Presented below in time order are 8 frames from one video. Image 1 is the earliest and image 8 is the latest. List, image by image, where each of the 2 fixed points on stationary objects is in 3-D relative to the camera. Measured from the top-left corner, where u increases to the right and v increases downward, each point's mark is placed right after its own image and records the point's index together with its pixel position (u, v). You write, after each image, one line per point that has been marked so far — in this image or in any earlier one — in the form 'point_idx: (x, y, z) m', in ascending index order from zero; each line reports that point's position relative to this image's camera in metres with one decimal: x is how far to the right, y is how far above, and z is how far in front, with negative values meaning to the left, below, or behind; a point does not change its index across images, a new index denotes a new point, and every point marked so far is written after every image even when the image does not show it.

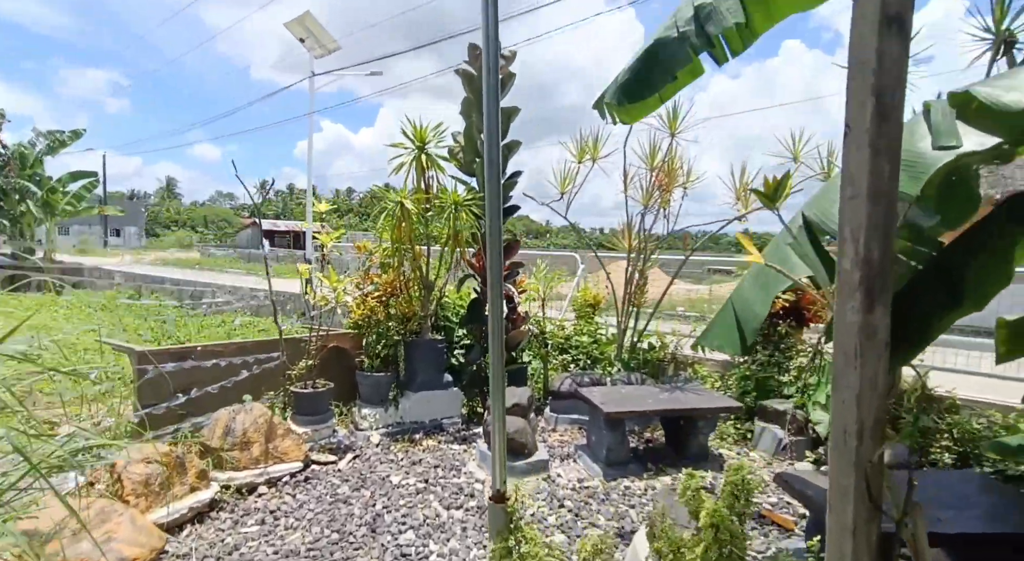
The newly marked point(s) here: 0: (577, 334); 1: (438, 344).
0: (+0.5, -0.4, +5.0) m
1: (-0.5, -0.5, +4.6) m
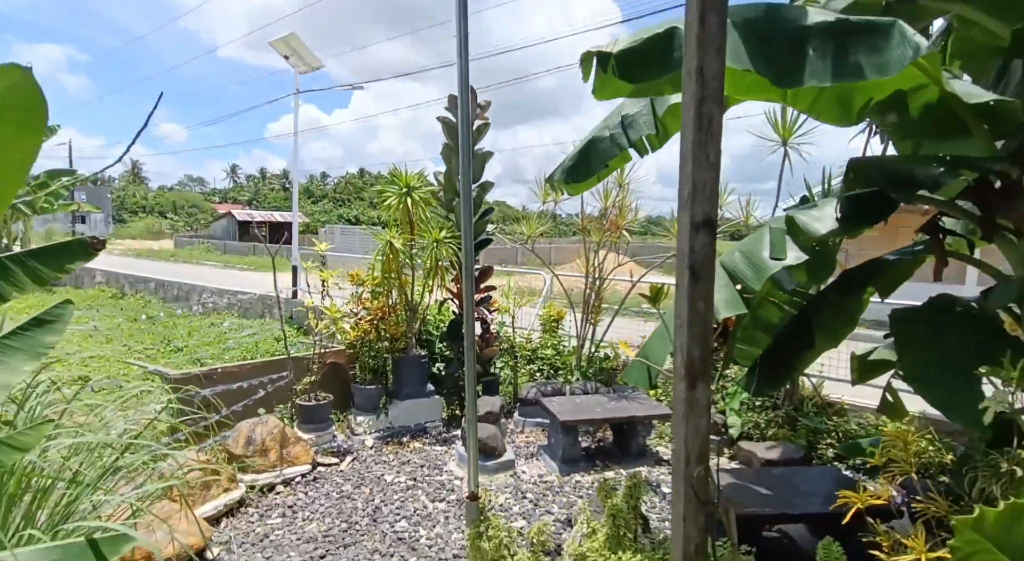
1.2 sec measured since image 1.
0: (+0.3, -0.6, +5.8) m
1: (-0.8, -0.7, +5.3) m
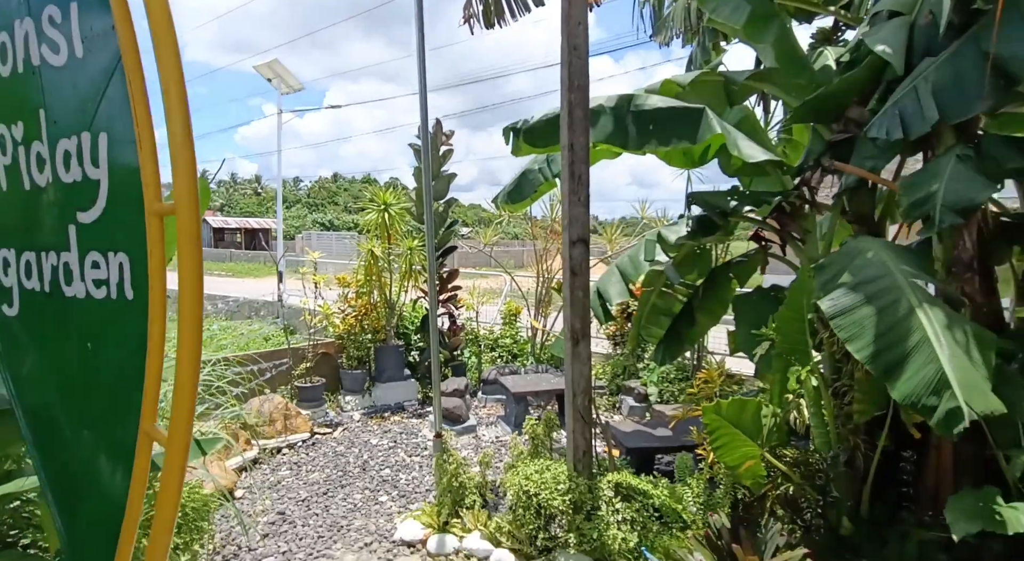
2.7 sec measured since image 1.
0: (-0.1, -0.6, +6.8) m
1: (-1.2, -0.7, +6.3) m
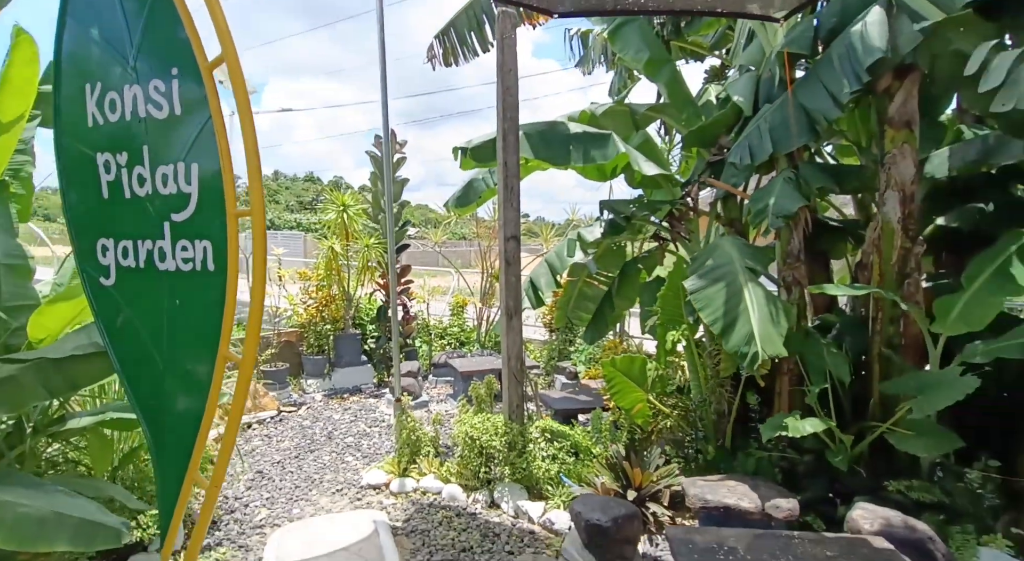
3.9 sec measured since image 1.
0: (-0.7, -0.6, +7.6) m
1: (-1.7, -0.6, +6.9) m
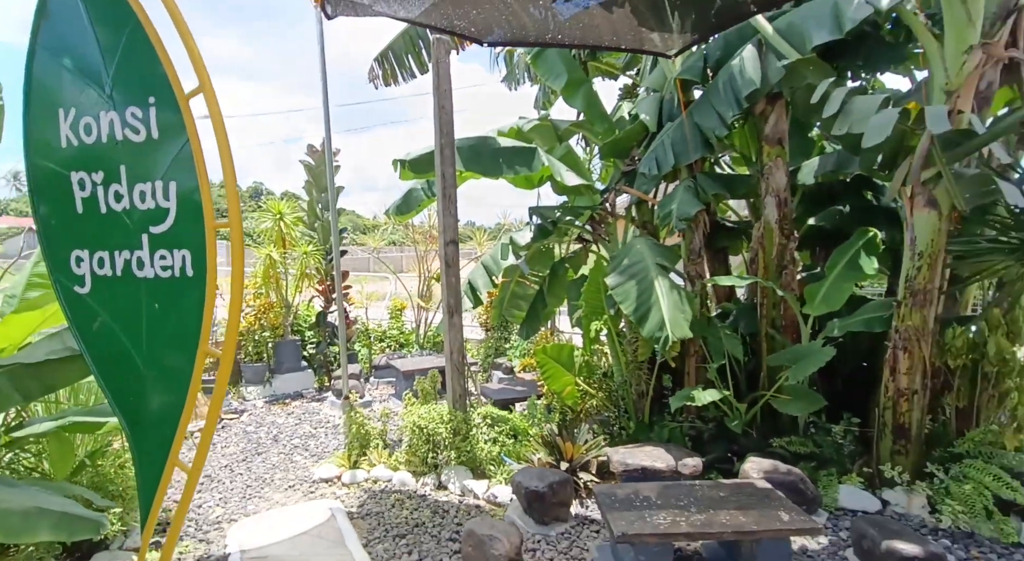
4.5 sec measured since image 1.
0: (-1.5, -0.6, +7.8) m
1: (-2.5, -0.7, +7.1) m
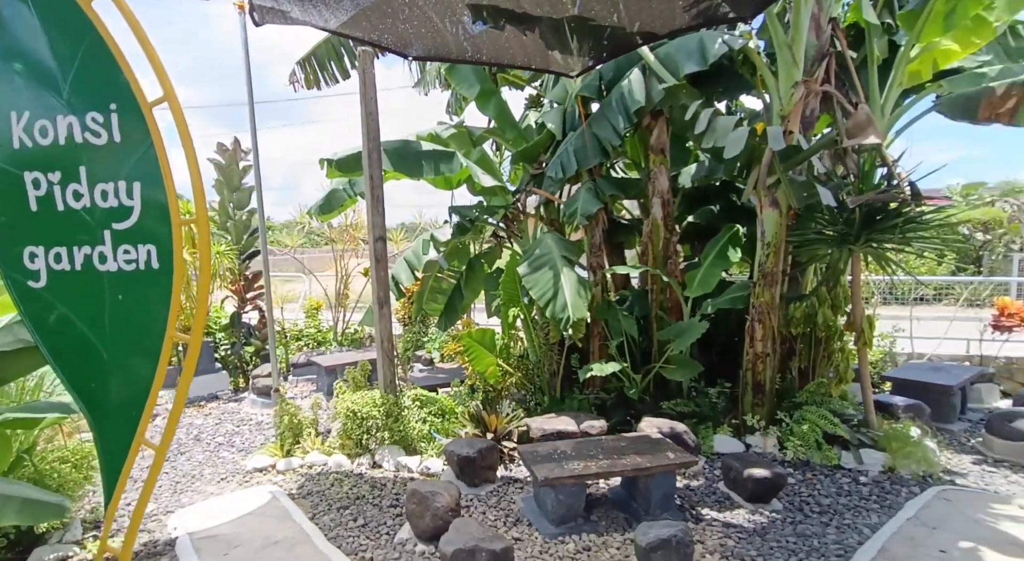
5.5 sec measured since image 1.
0: (-2.6, -0.6, +7.9) m
1: (-3.4, -0.7, +7.1) m
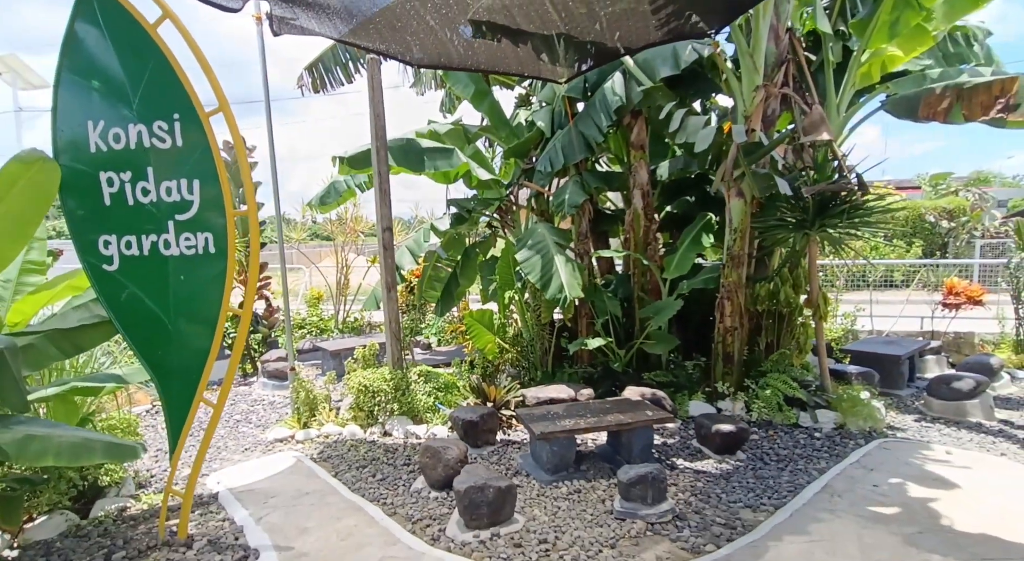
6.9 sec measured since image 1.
0: (-2.7, -0.5, +8.3) m
1: (-3.5, -0.6, +7.5) m
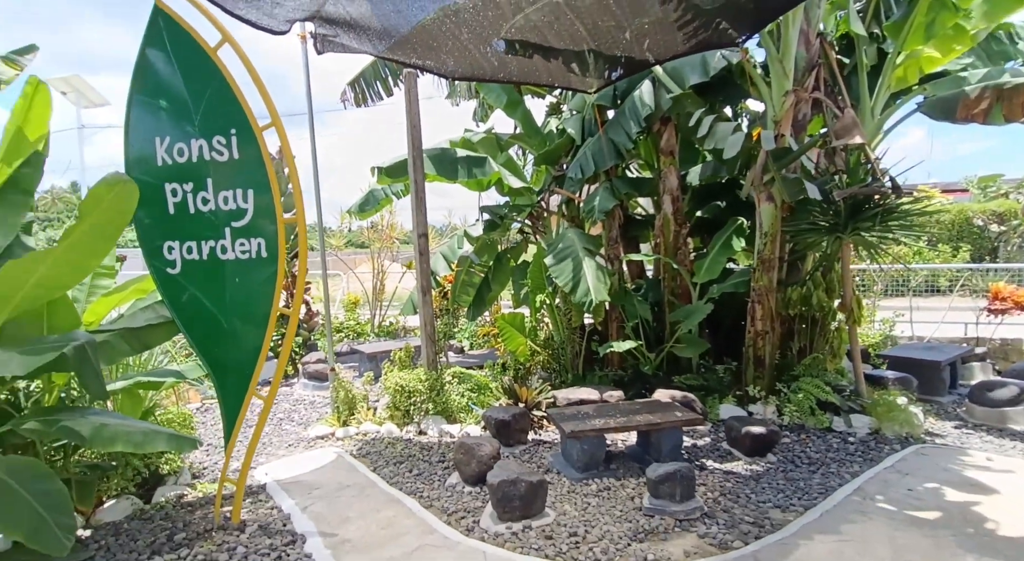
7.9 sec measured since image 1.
0: (-2.3, -0.5, +8.6) m
1: (-3.1, -0.7, +7.8) m
